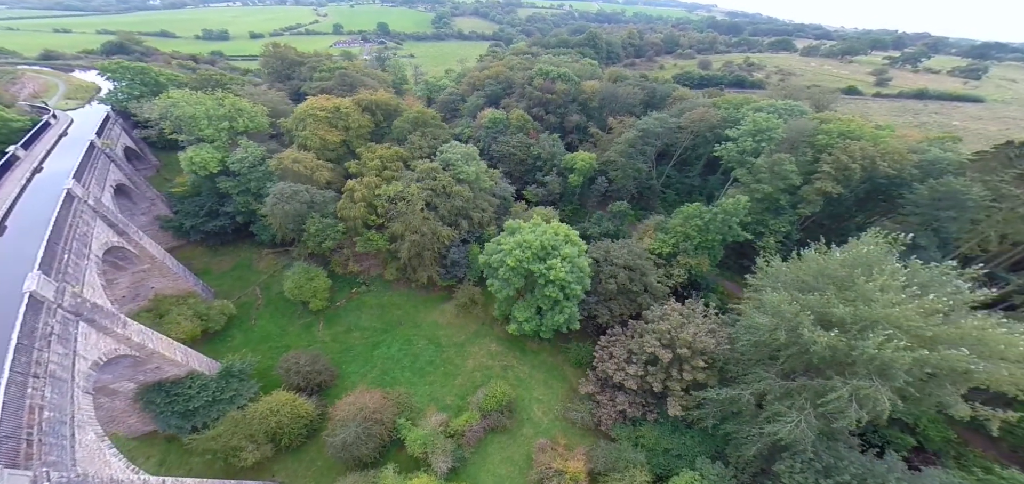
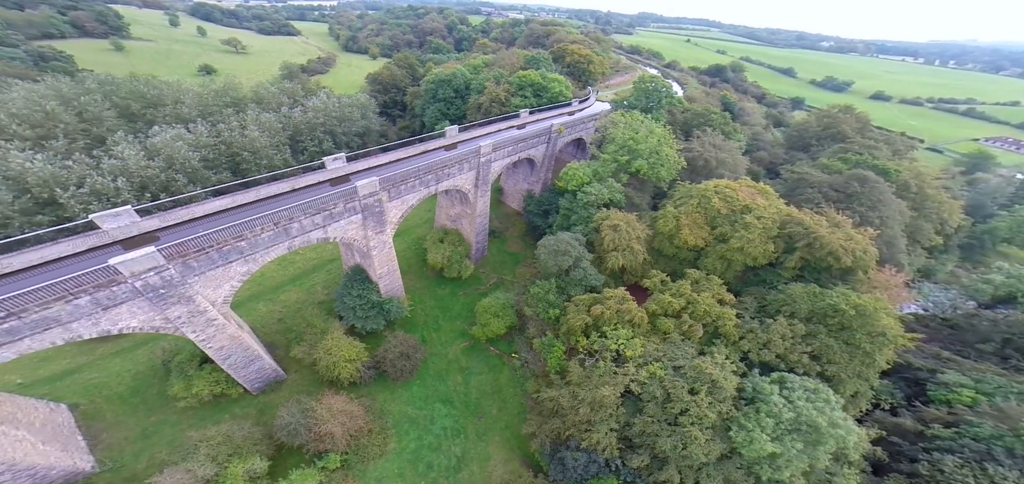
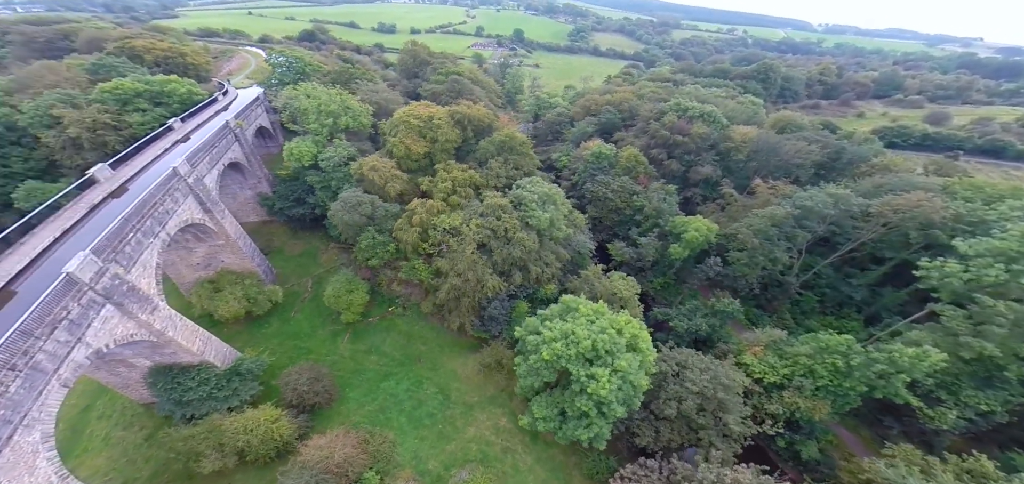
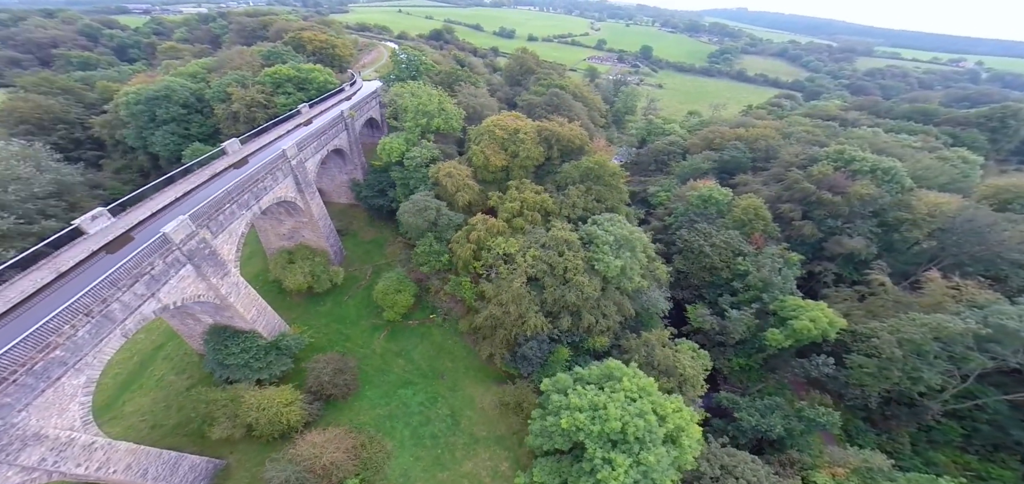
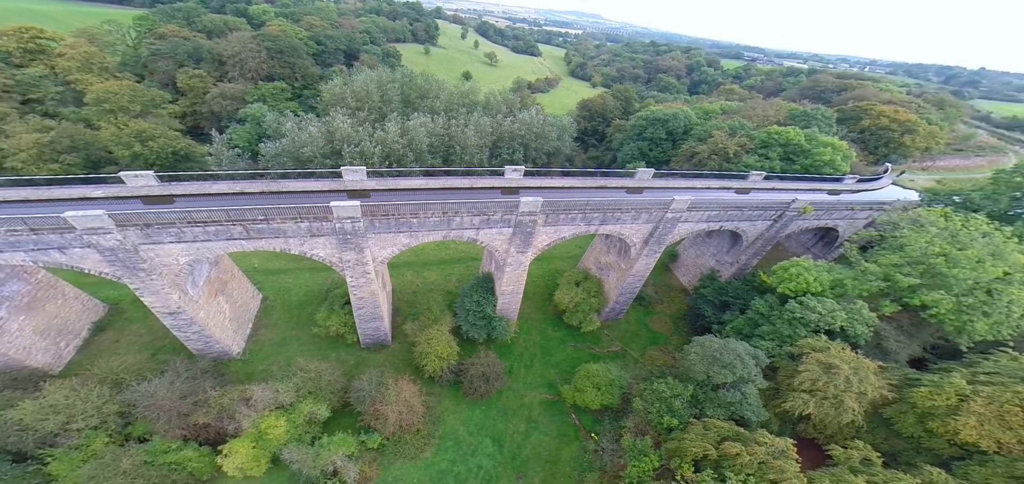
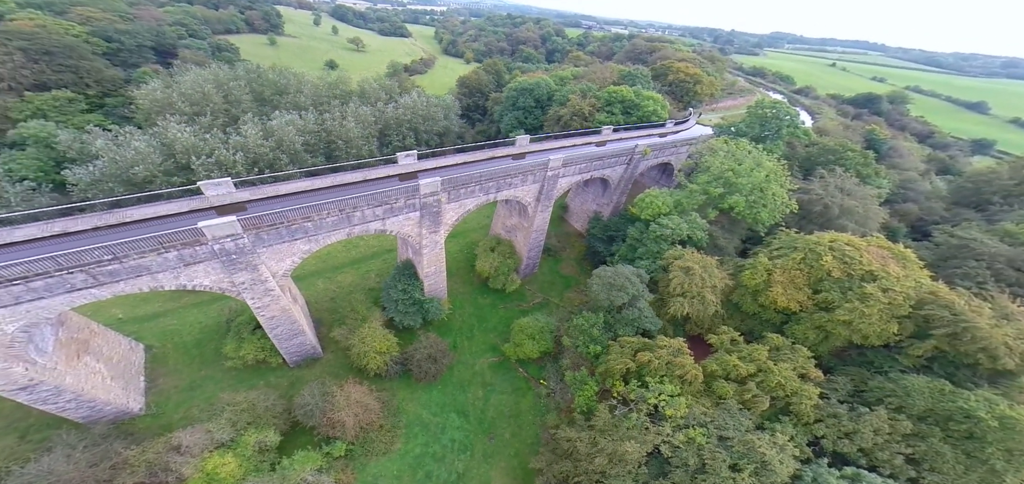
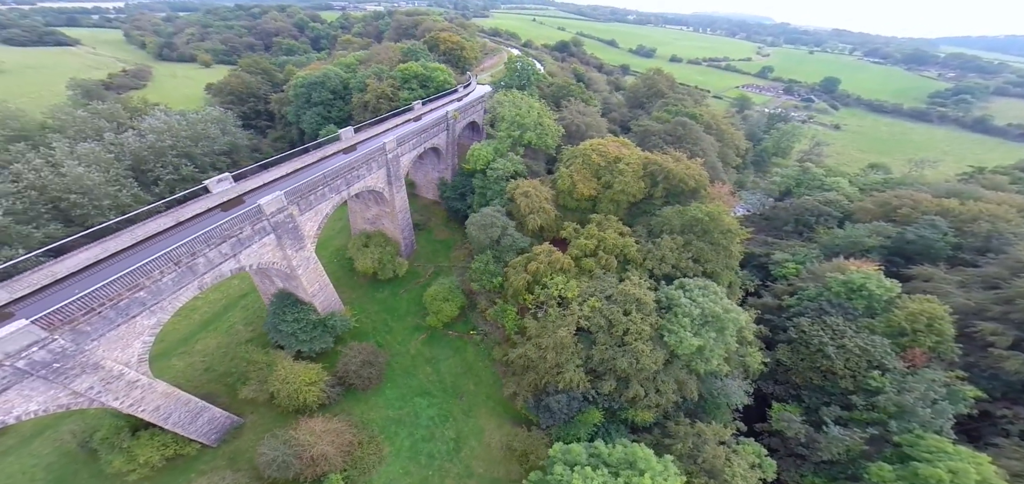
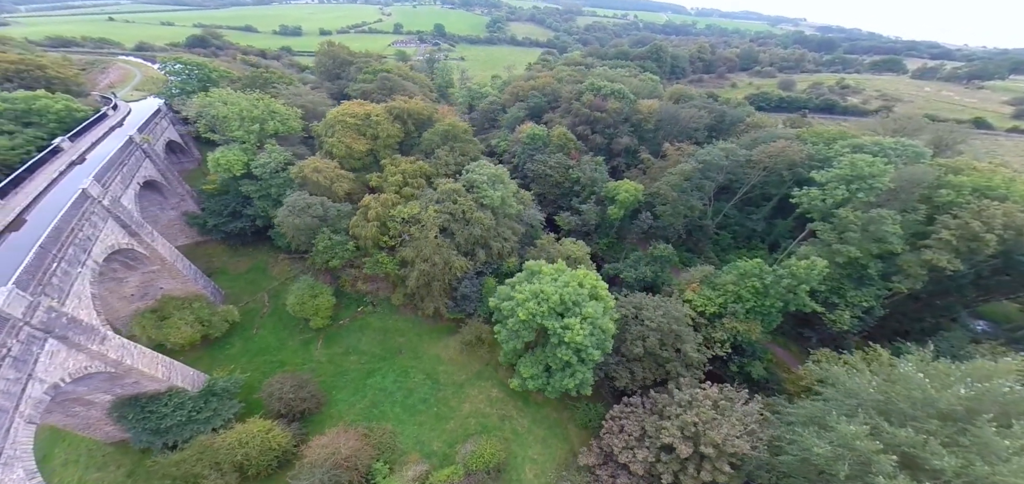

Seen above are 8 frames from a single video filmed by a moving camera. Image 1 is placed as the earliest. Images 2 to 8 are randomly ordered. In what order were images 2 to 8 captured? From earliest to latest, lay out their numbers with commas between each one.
8, 3, 4, 7, 2, 6, 5
